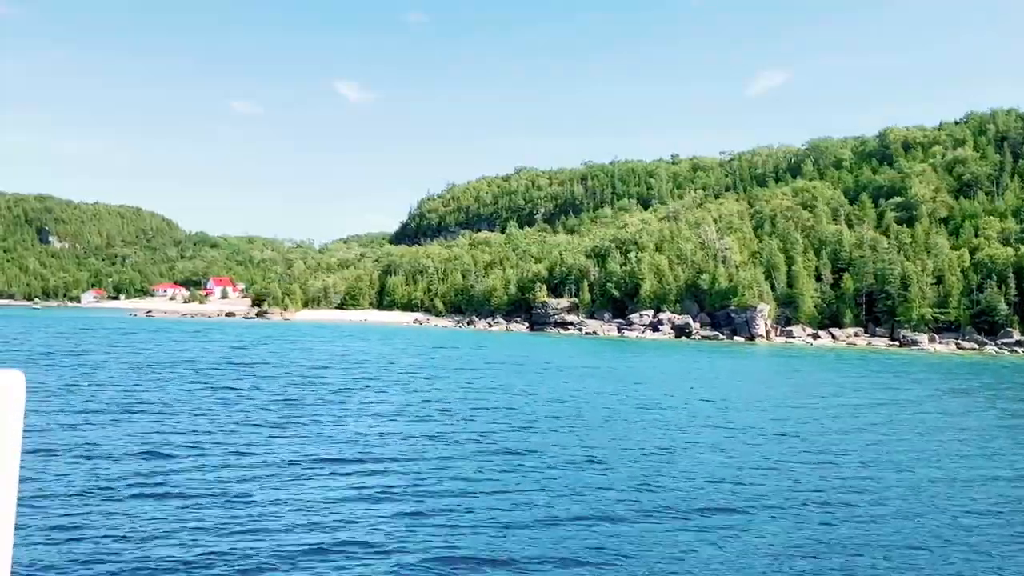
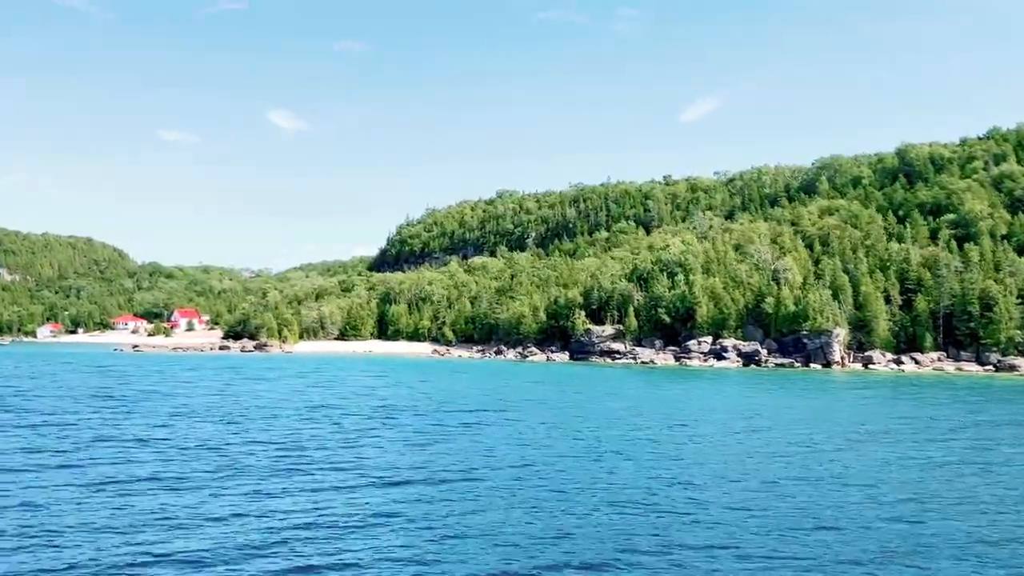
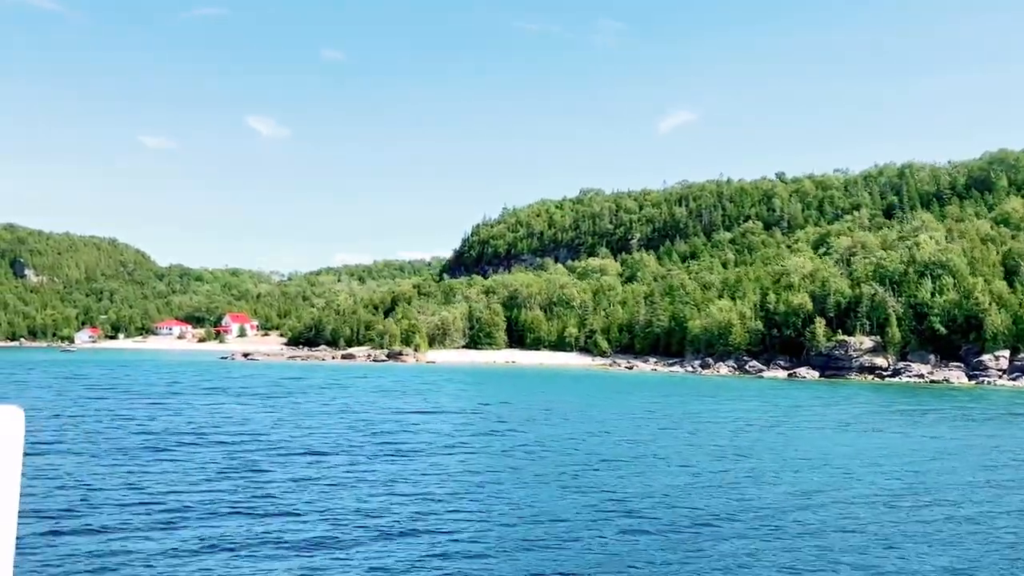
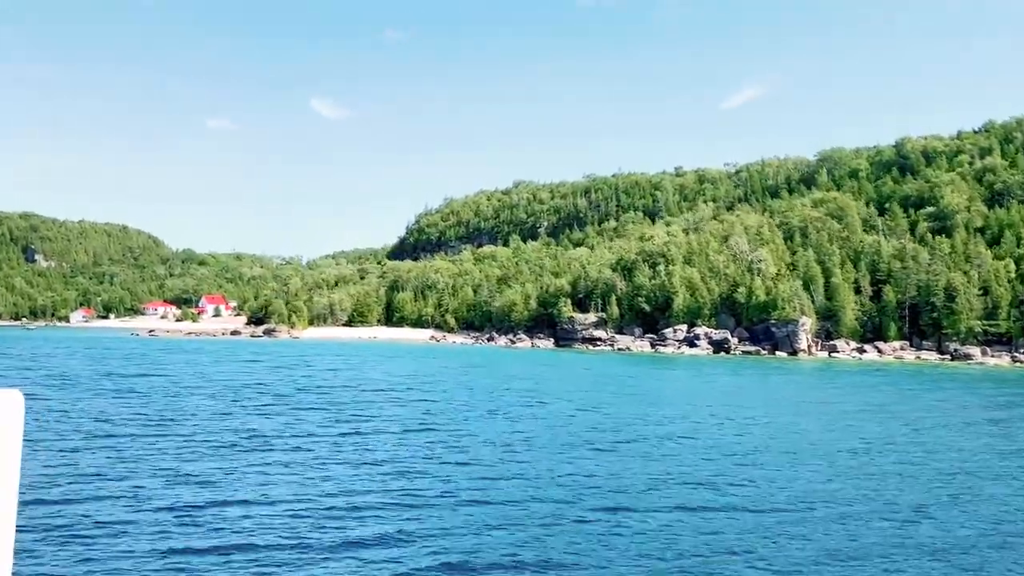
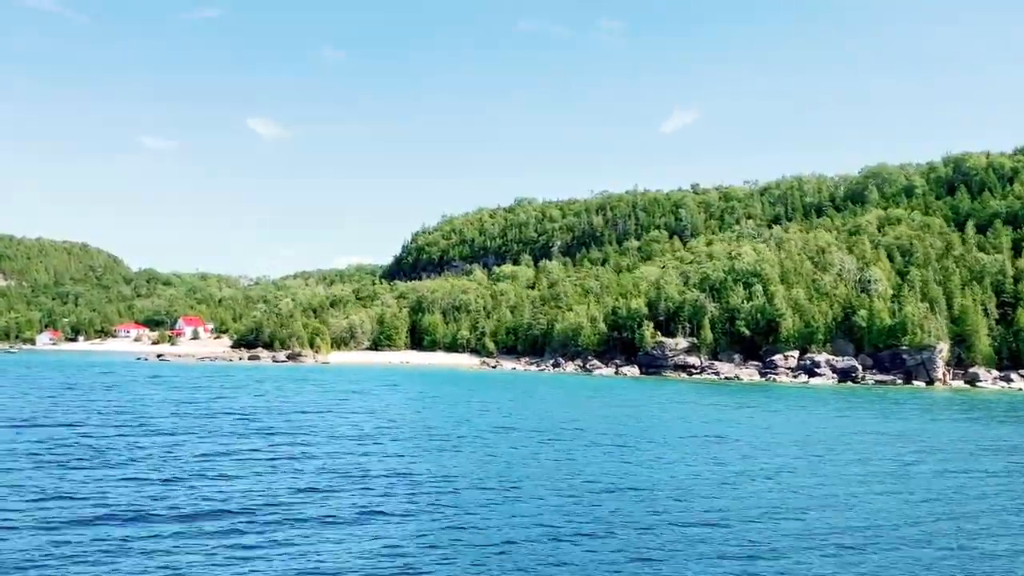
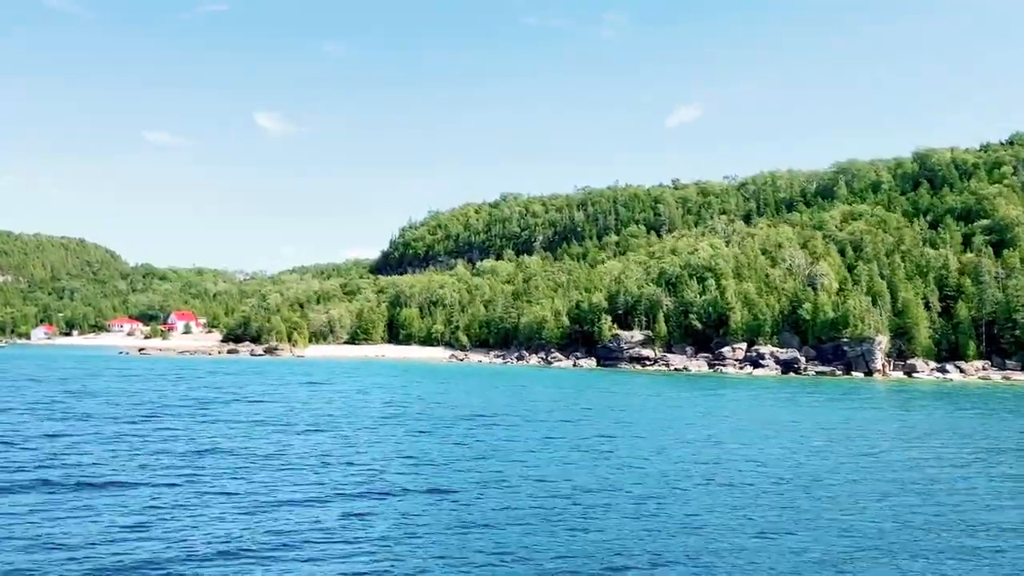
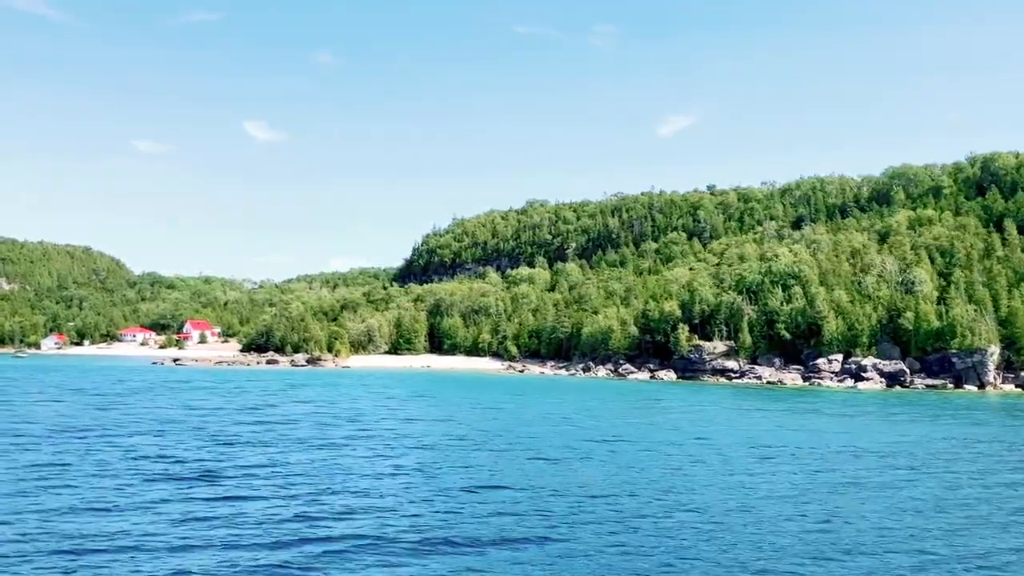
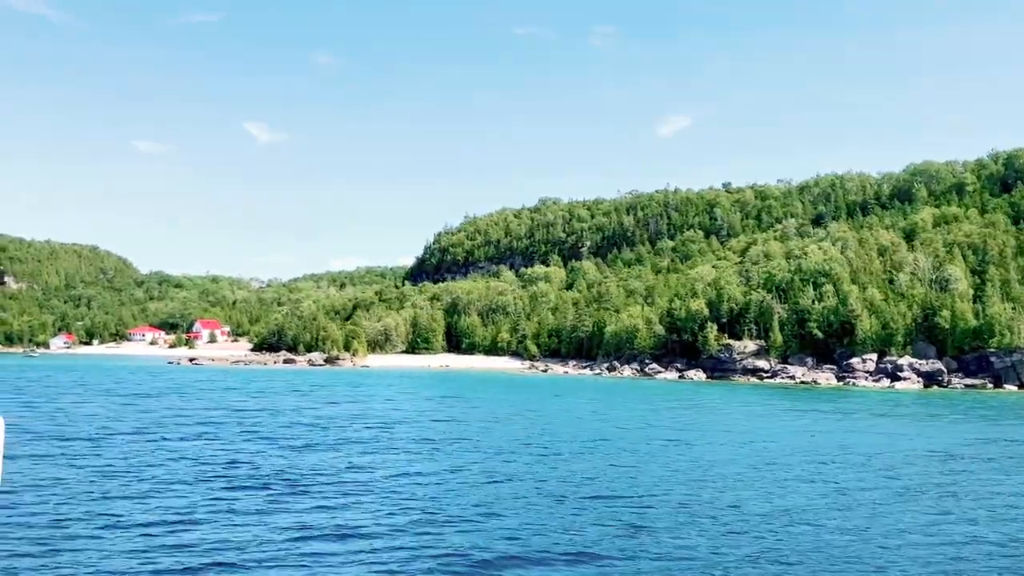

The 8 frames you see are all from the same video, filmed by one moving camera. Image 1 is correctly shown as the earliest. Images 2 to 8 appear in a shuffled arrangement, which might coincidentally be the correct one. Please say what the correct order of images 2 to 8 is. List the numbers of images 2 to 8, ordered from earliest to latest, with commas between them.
4, 2, 6, 5, 7, 8, 3
